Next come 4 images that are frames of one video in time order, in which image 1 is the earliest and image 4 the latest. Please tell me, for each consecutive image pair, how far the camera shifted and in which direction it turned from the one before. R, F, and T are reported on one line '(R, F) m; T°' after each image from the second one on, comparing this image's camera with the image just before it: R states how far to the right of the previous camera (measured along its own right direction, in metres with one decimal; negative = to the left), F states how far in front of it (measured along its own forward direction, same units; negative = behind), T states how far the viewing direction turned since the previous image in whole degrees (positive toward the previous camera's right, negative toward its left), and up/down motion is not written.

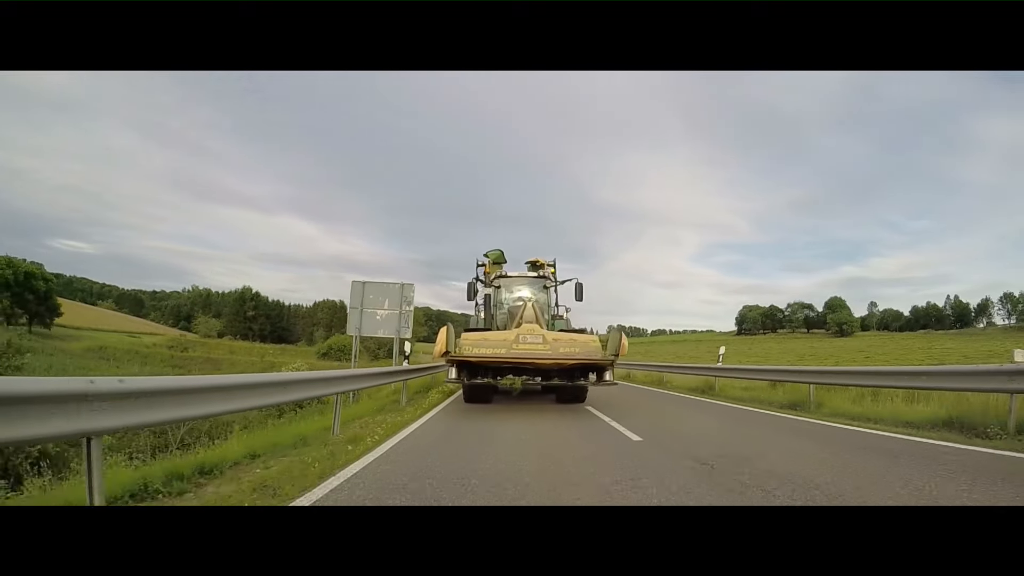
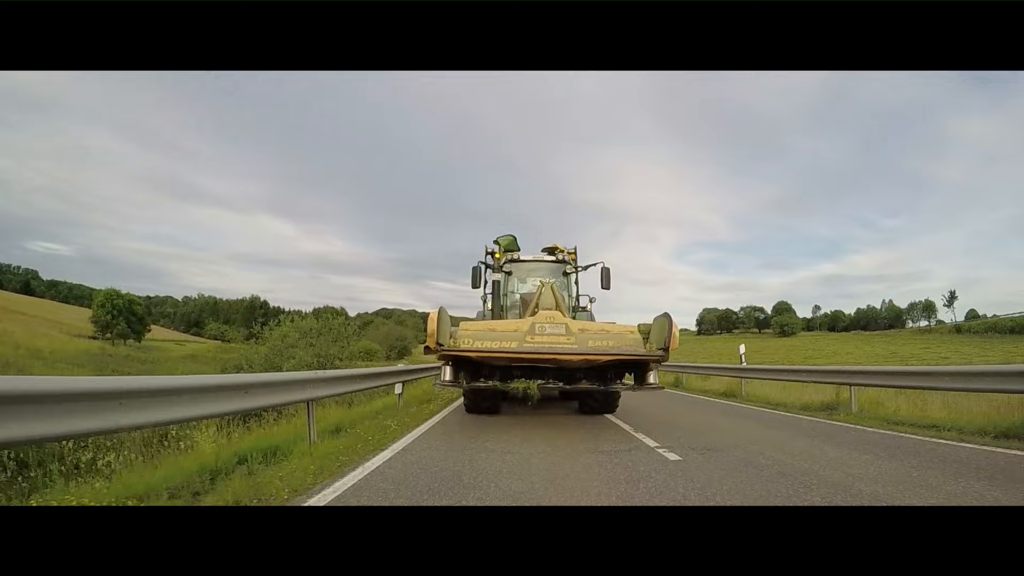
(-0.3, +0.1) m; +2°
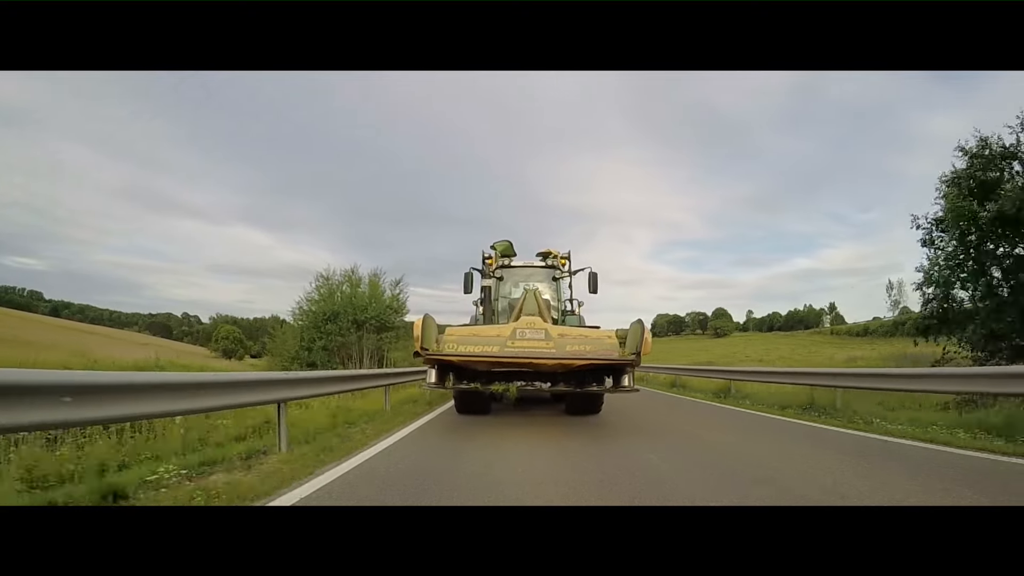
(0.0, -1.0) m; +2°
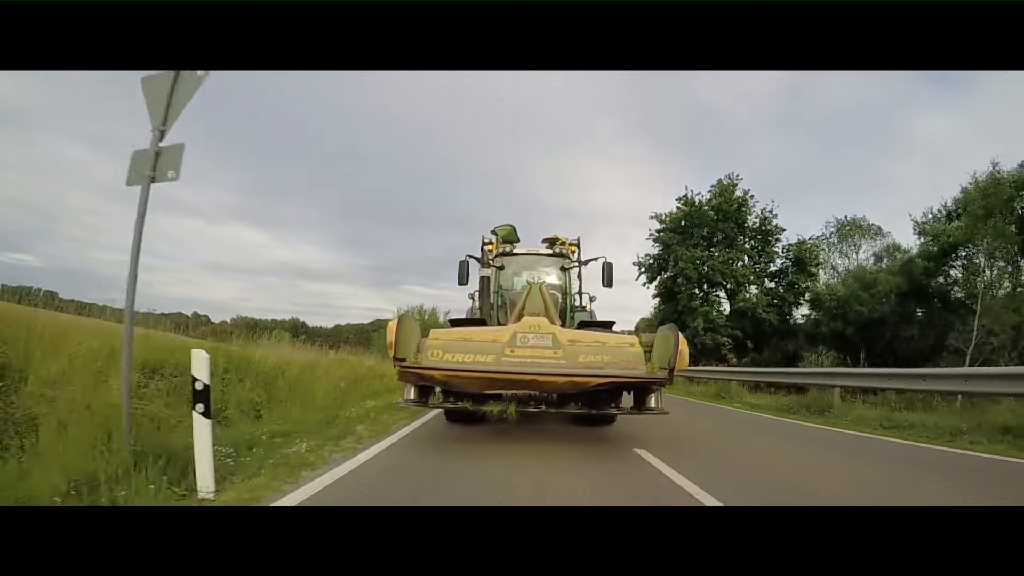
(-0.1, +3.0) m; 0°
